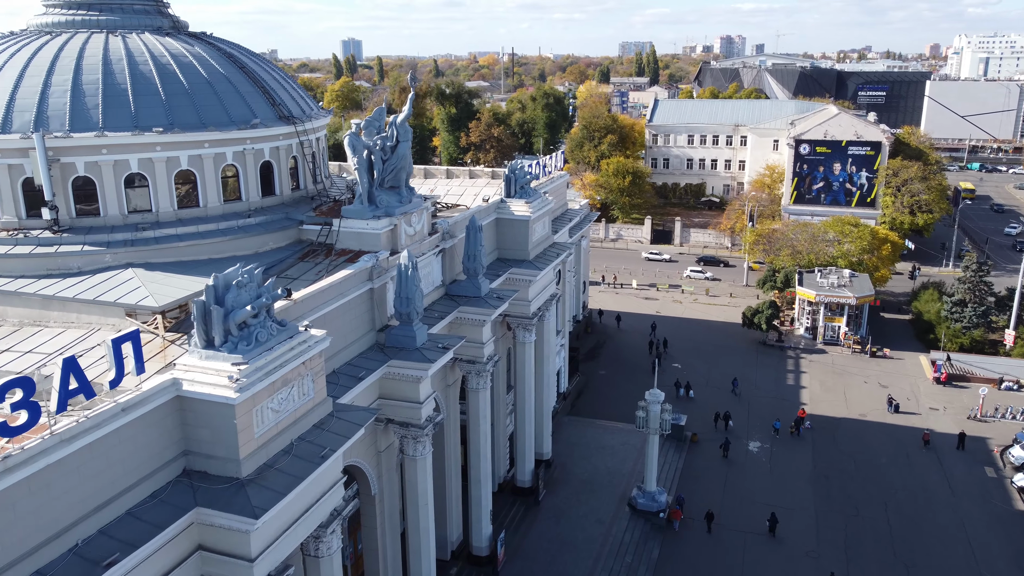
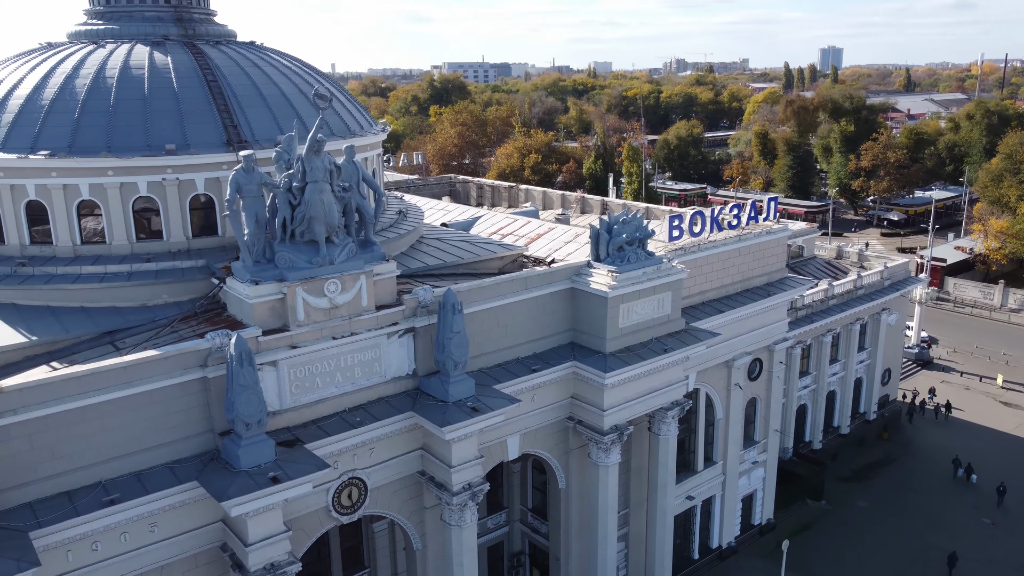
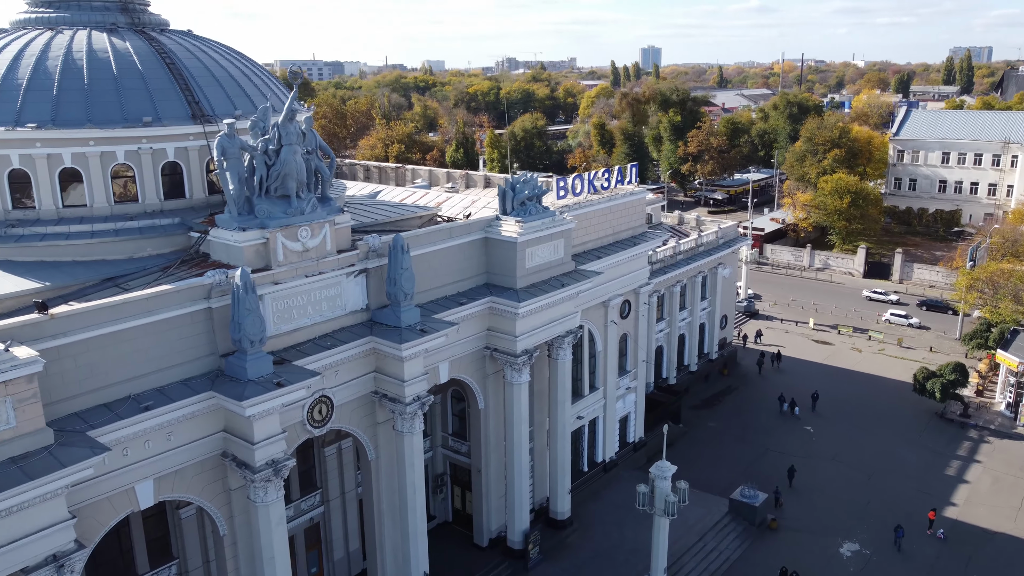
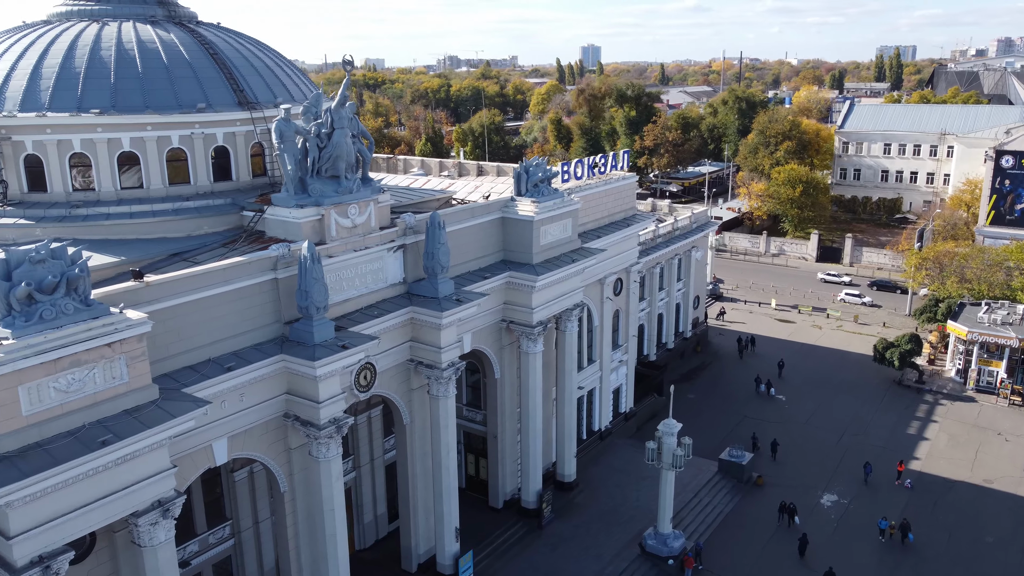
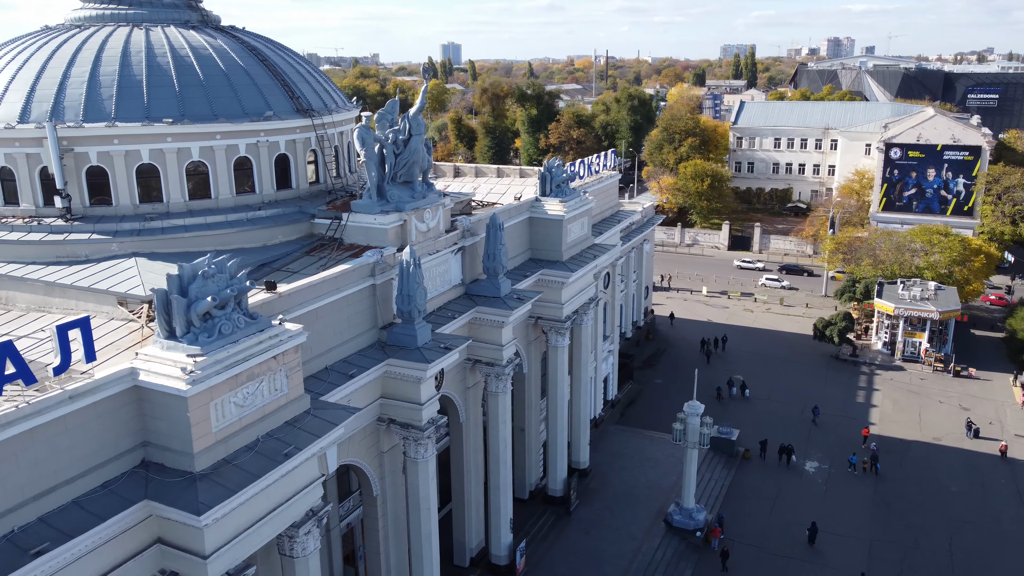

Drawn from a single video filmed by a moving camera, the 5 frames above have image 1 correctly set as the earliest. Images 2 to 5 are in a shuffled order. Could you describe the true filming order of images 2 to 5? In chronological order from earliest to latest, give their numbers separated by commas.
5, 4, 3, 2
